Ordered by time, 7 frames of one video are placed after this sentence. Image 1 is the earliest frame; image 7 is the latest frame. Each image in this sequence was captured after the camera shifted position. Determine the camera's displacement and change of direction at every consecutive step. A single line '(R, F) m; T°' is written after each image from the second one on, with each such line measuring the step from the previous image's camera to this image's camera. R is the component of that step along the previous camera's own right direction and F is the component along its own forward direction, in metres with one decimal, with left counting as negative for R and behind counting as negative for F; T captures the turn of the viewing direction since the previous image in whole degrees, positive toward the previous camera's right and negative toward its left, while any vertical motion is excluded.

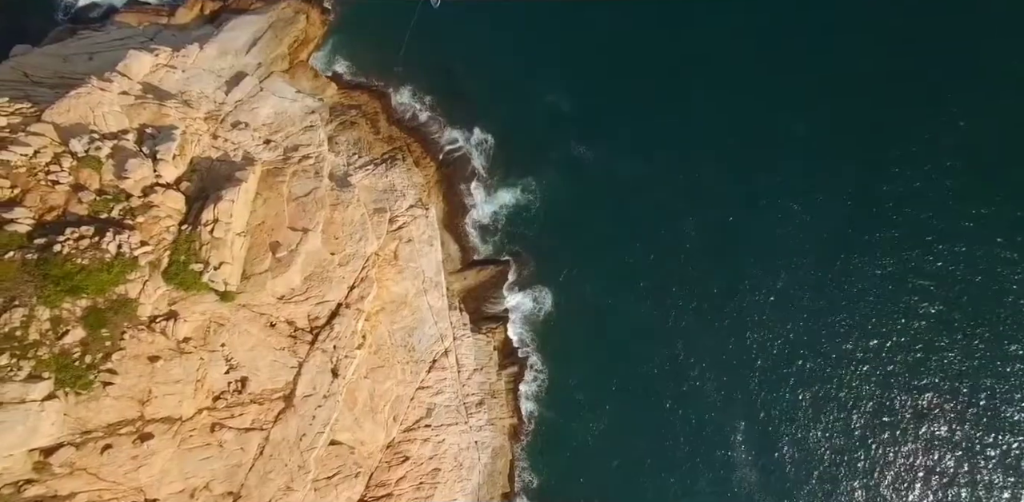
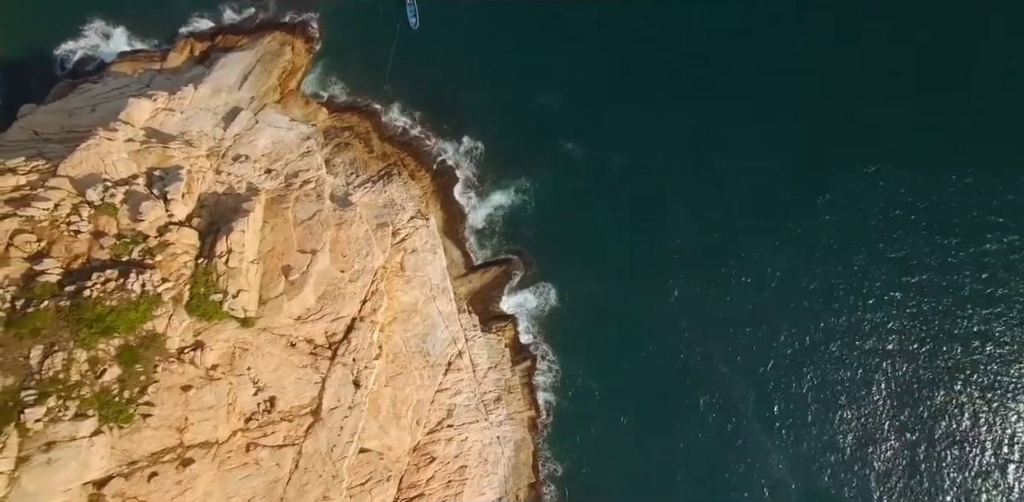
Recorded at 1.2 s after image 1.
(+0.1, -2.0) m; 0°
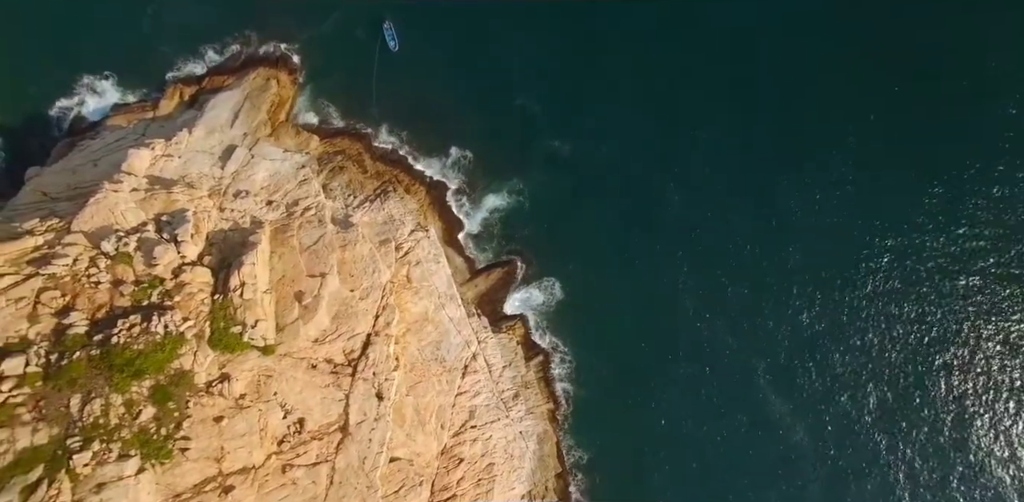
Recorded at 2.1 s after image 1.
(0.0, -1.6) m; 0°
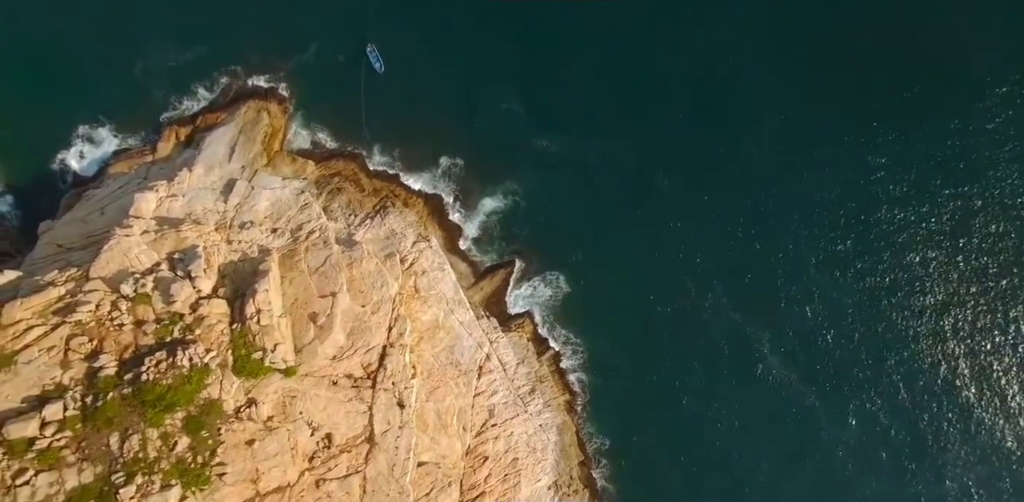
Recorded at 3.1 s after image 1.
(0.0, -1.6) m; 0°
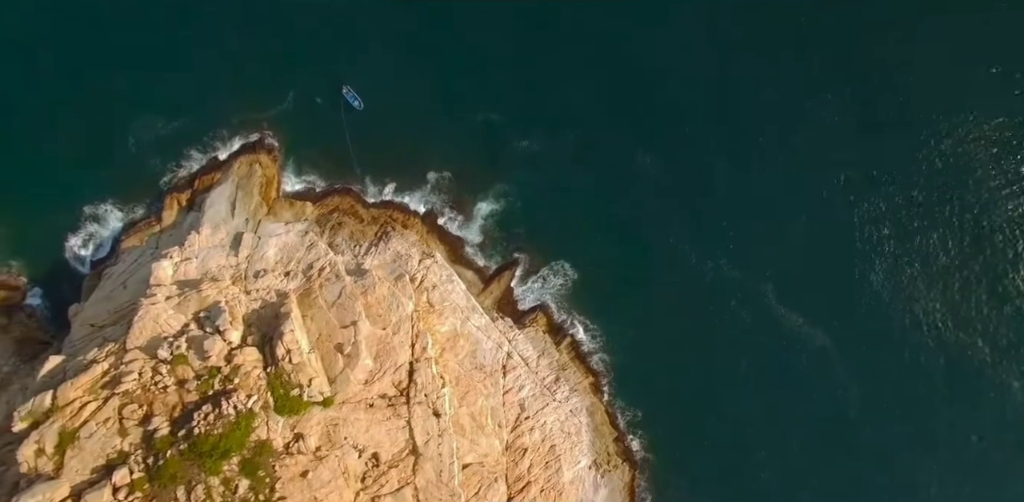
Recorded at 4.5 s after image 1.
(+0.1, -2.6) m; 0°
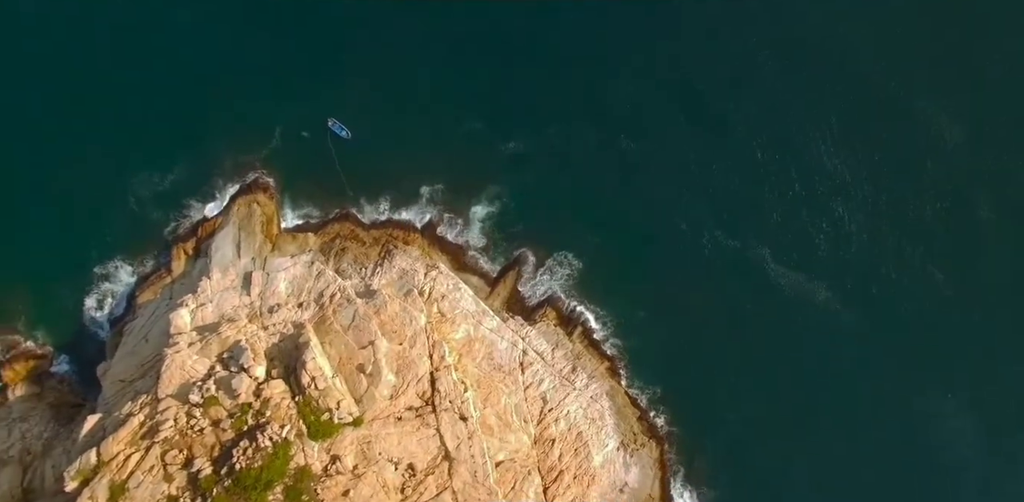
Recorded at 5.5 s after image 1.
(0.0, -1.7) m; 0°
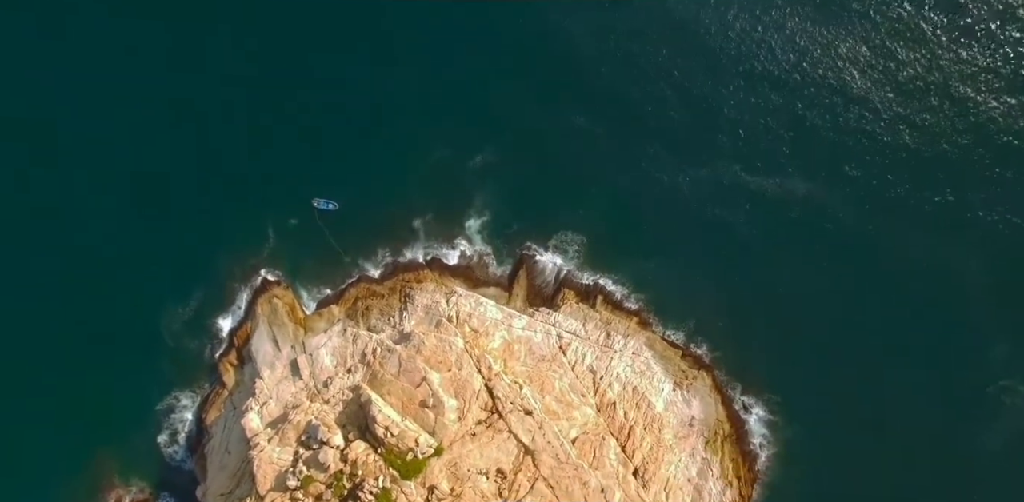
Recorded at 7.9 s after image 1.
(+0.1, -4.2) m; 0°
